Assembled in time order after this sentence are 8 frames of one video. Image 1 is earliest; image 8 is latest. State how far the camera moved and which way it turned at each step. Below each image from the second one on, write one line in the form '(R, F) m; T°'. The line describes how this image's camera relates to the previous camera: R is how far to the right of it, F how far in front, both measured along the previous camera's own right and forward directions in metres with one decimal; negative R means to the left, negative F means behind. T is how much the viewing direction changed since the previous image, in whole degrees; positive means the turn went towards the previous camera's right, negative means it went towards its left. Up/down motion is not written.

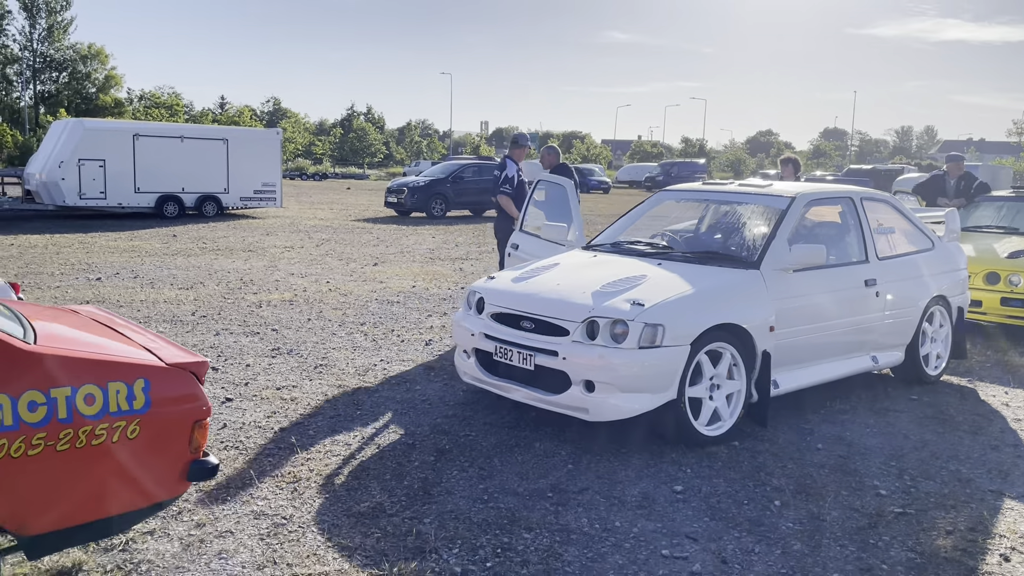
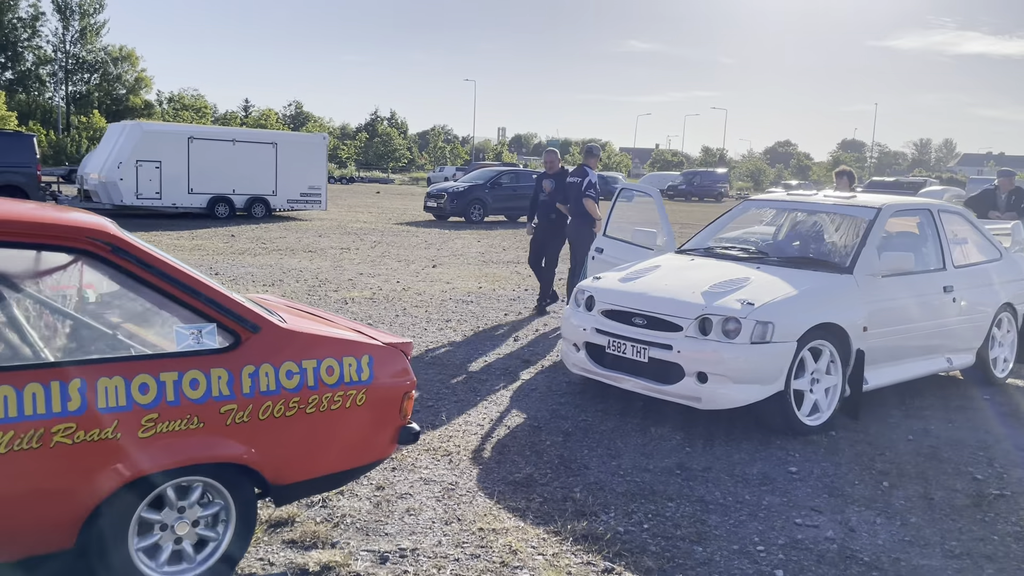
(-0.6, -0.5) m; -1°
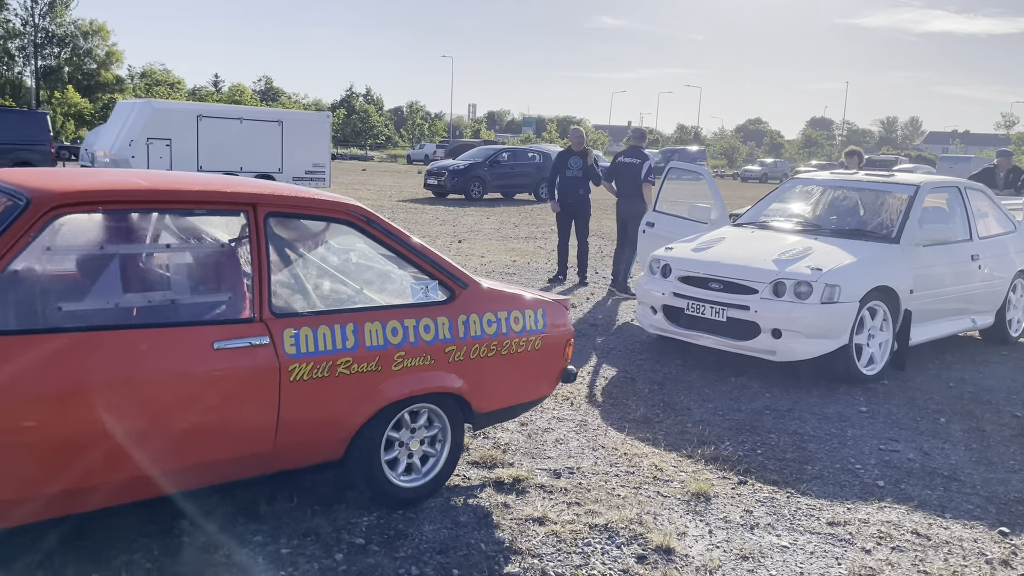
(-0.9, -0.7) m; +2°
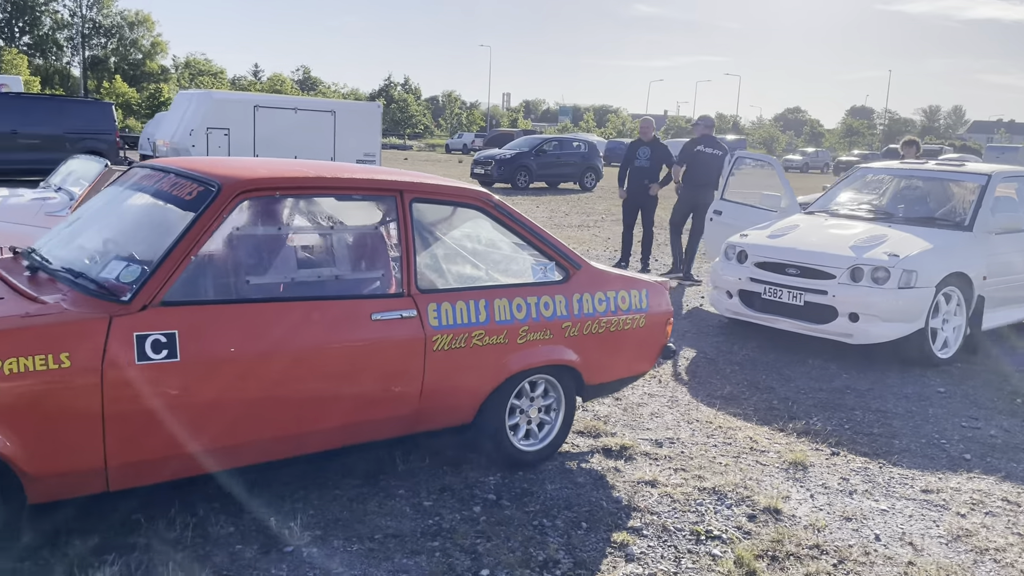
(-0.4, -0.3) m; -2°
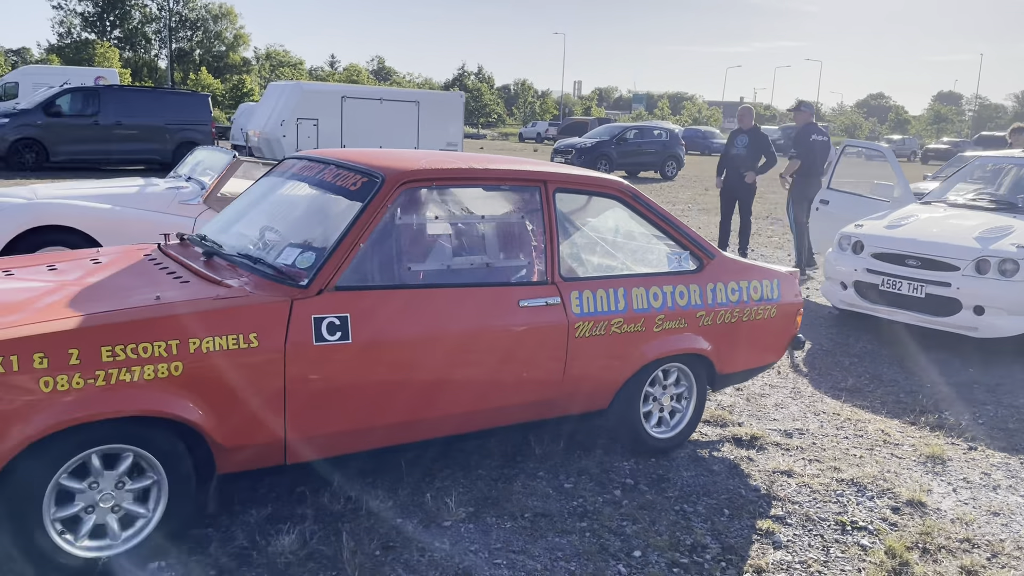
(-0.3, -0.1) m; -5°
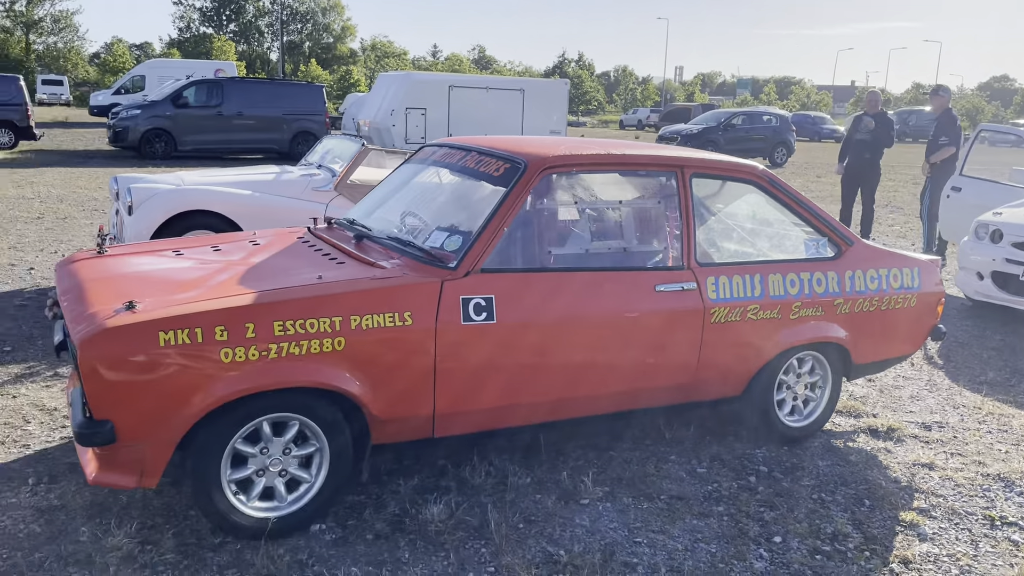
(-0.2, -0.1) m; -7°
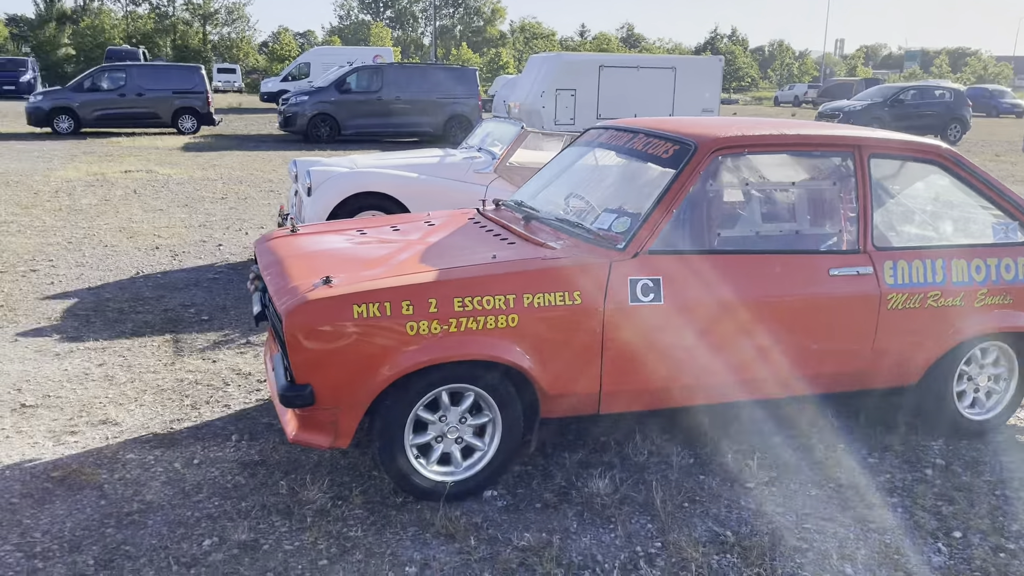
(-0.1, -0.1) m; -10°
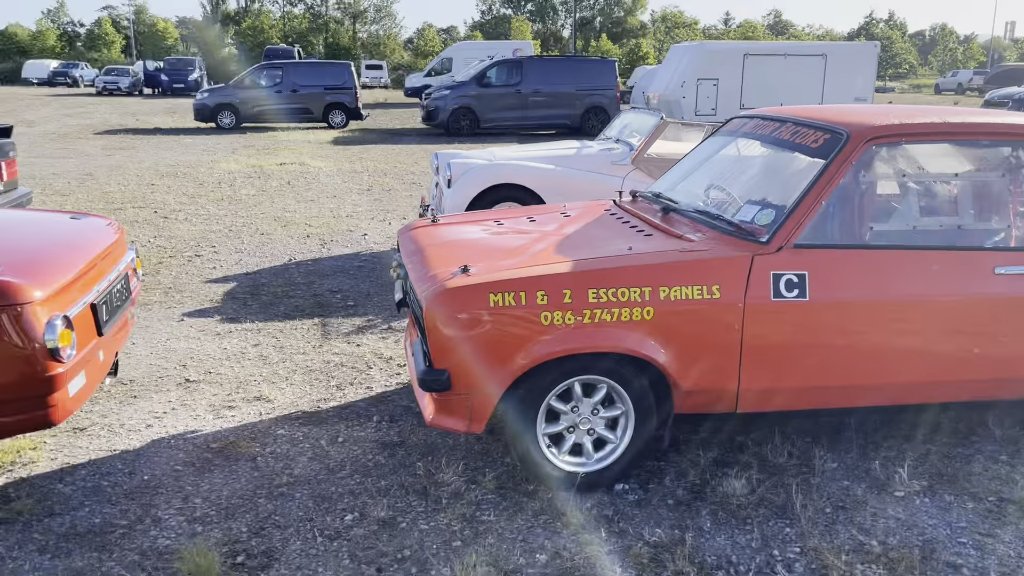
(0.0, 0.0) m; -9°
